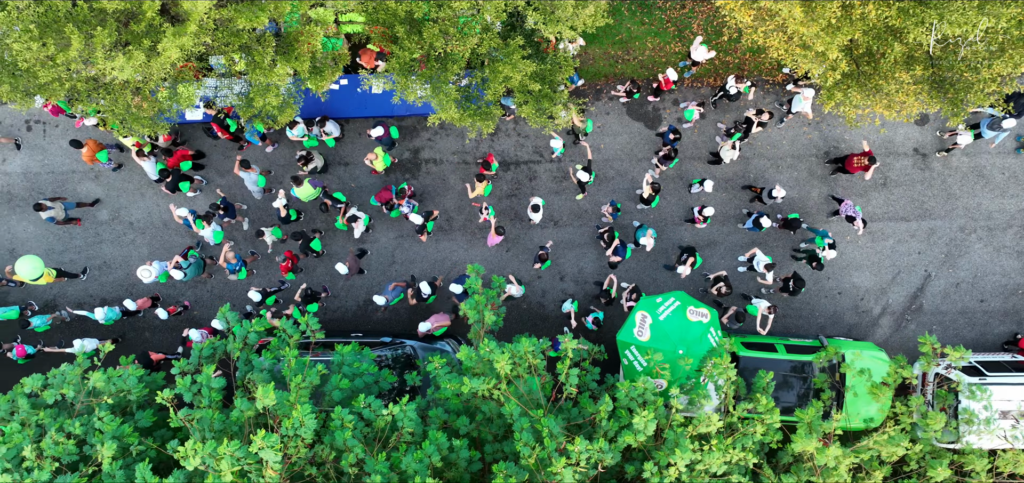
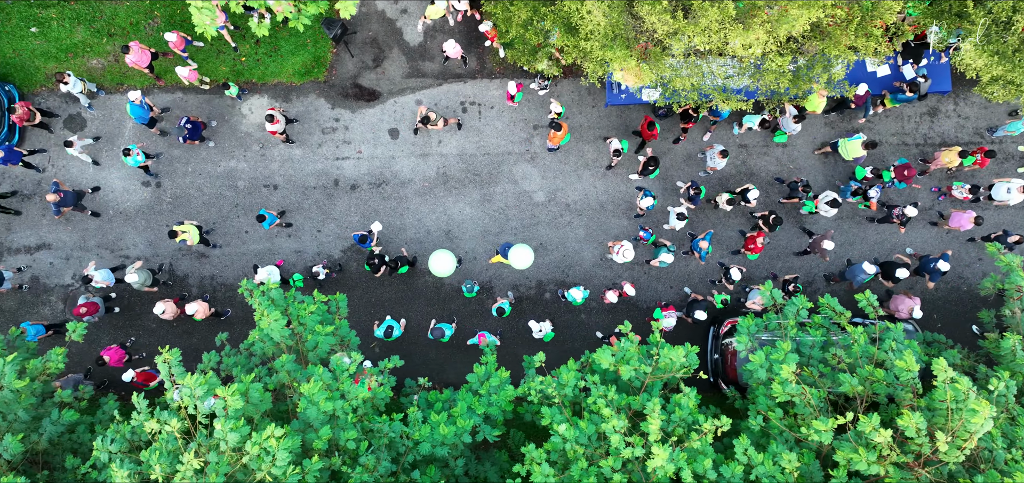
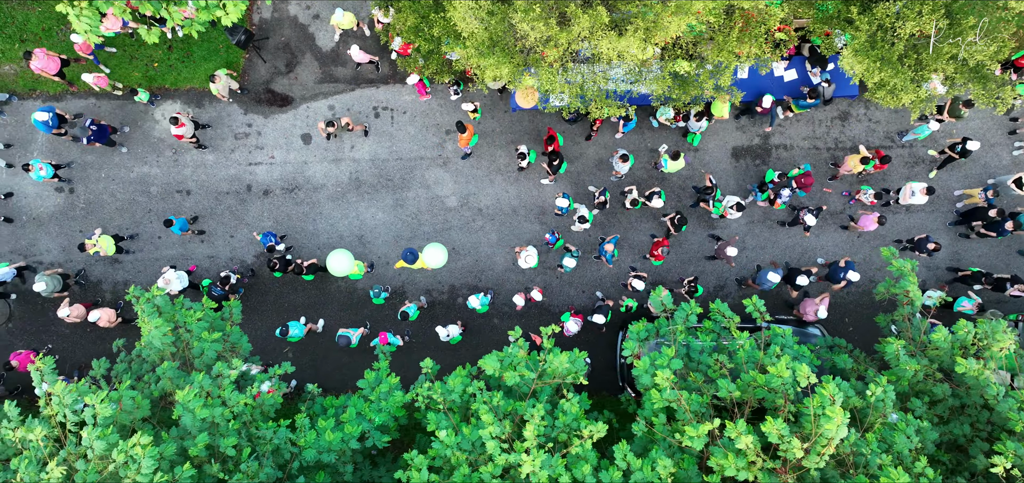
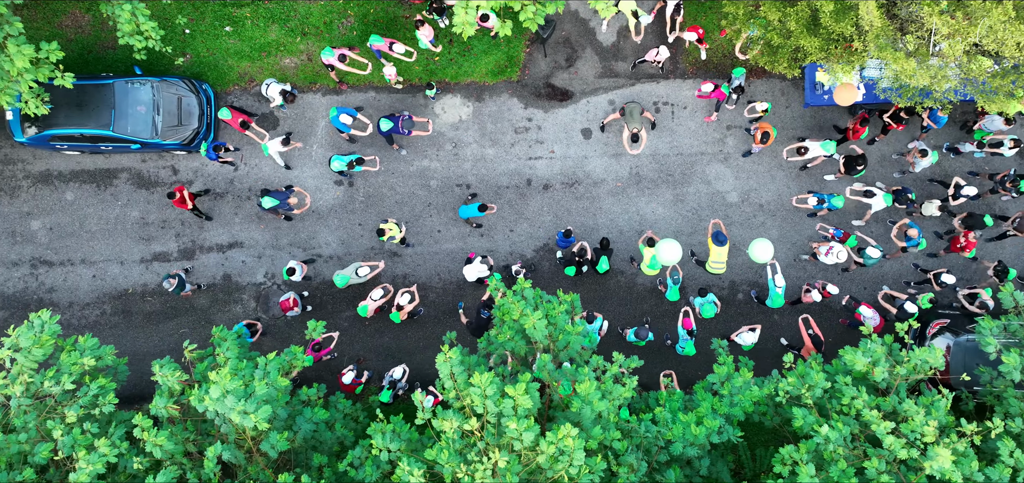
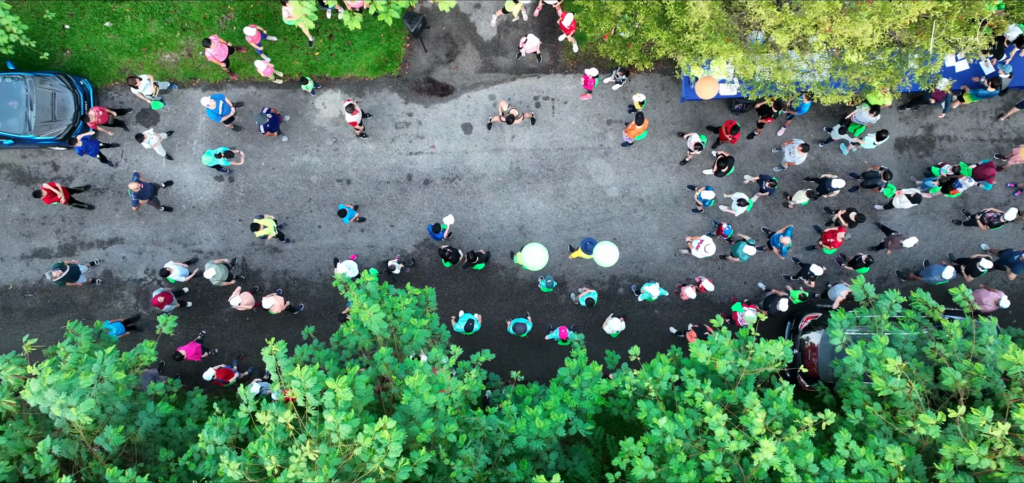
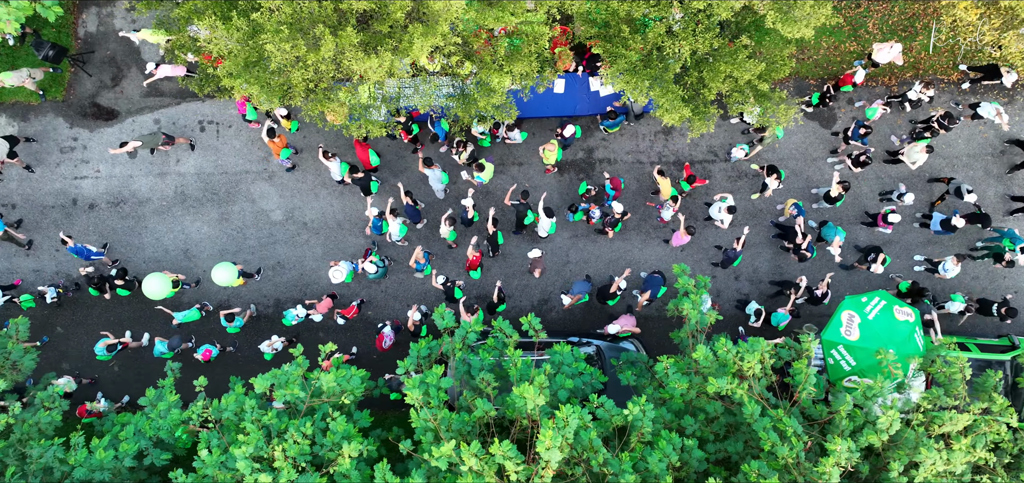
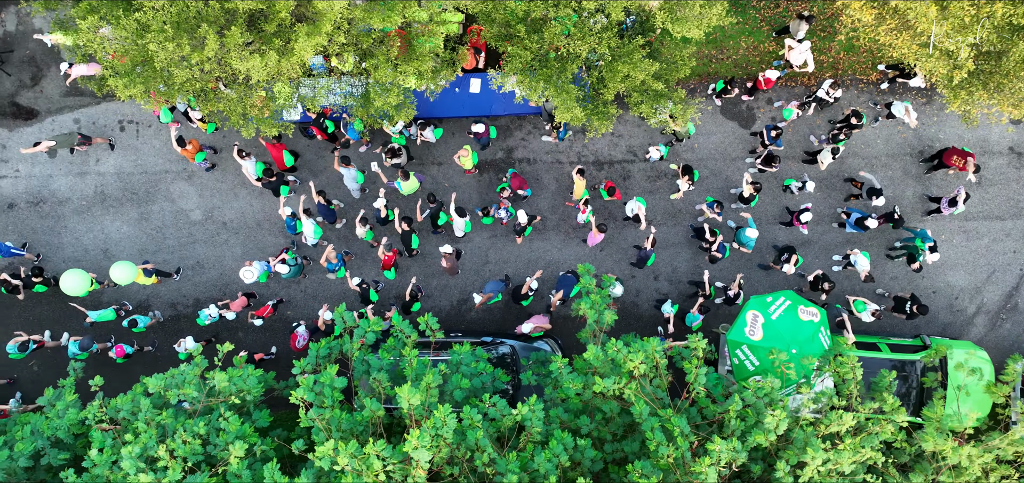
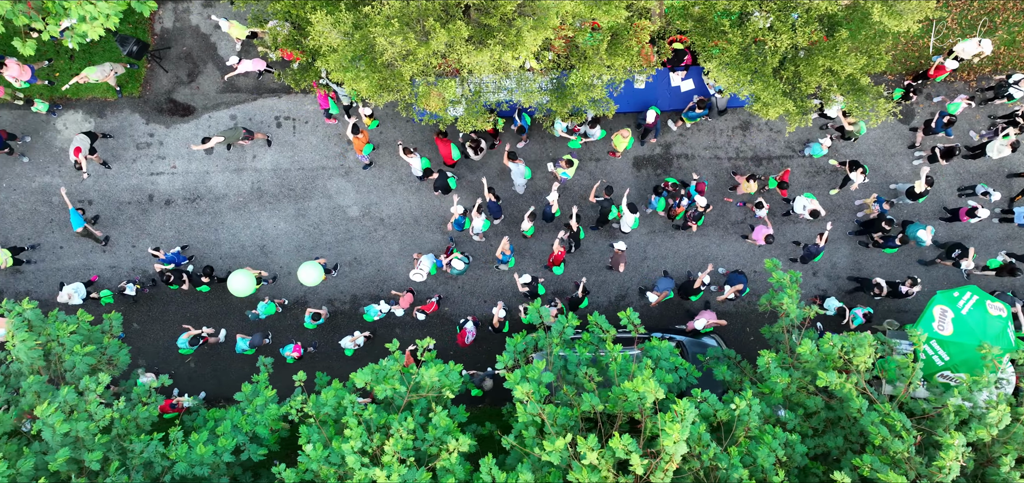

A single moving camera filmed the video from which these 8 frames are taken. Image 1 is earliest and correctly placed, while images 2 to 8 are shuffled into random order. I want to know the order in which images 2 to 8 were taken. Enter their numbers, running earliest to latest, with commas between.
7, 6, 8, 3, 2, 5, 4
